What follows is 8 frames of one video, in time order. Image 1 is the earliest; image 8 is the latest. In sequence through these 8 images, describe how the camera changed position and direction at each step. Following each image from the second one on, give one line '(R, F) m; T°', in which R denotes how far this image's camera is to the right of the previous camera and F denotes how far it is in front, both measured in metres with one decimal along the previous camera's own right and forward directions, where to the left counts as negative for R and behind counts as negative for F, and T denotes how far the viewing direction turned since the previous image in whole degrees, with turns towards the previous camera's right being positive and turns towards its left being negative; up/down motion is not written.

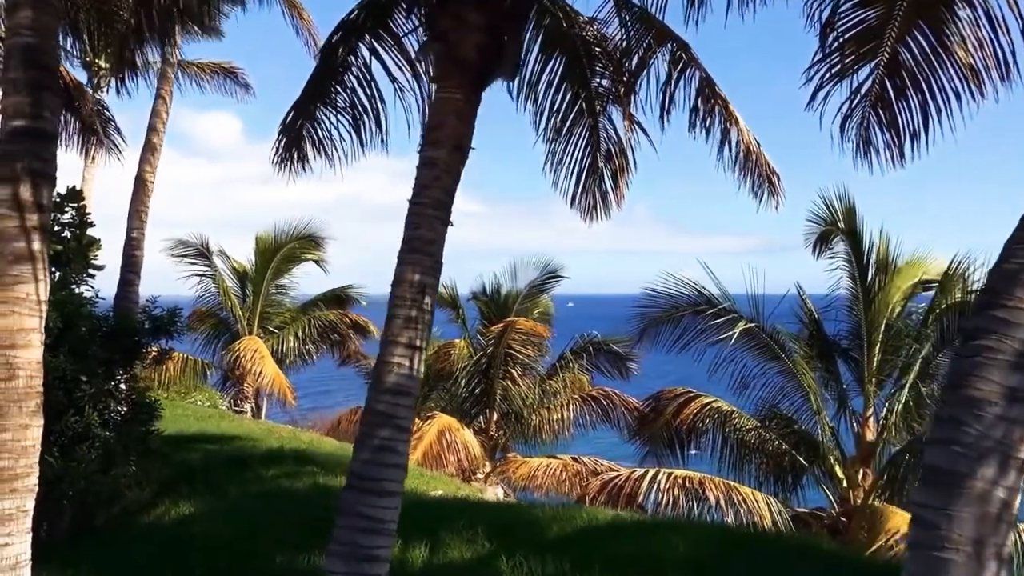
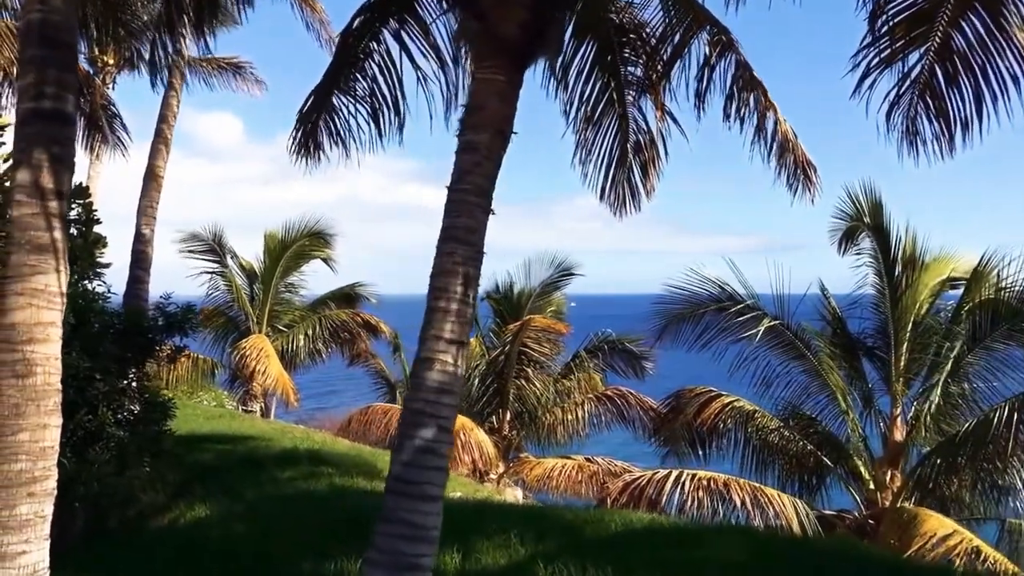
(-0.2, +0.3) m; 0°
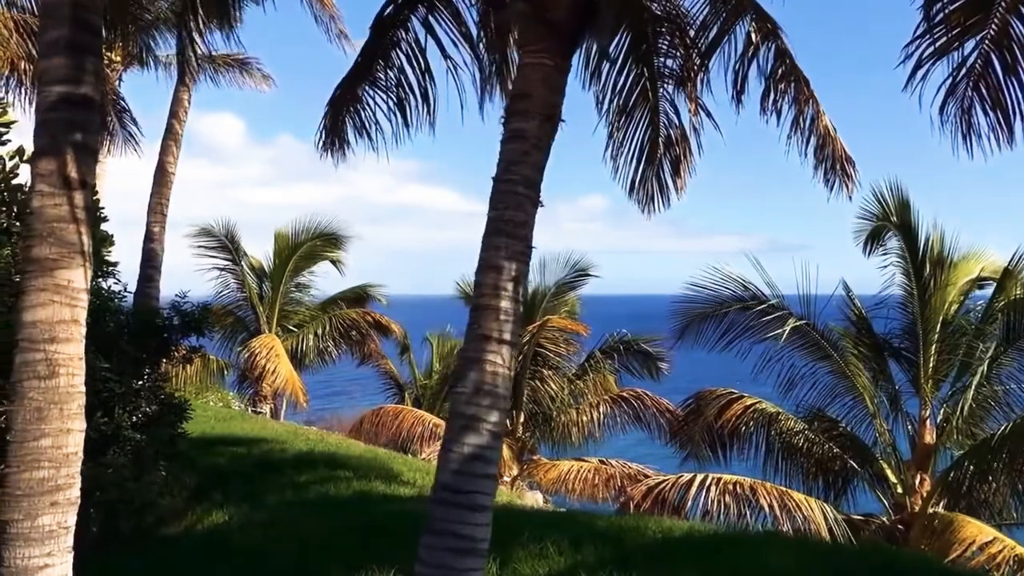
(-0.2, +0.2) m; 0°
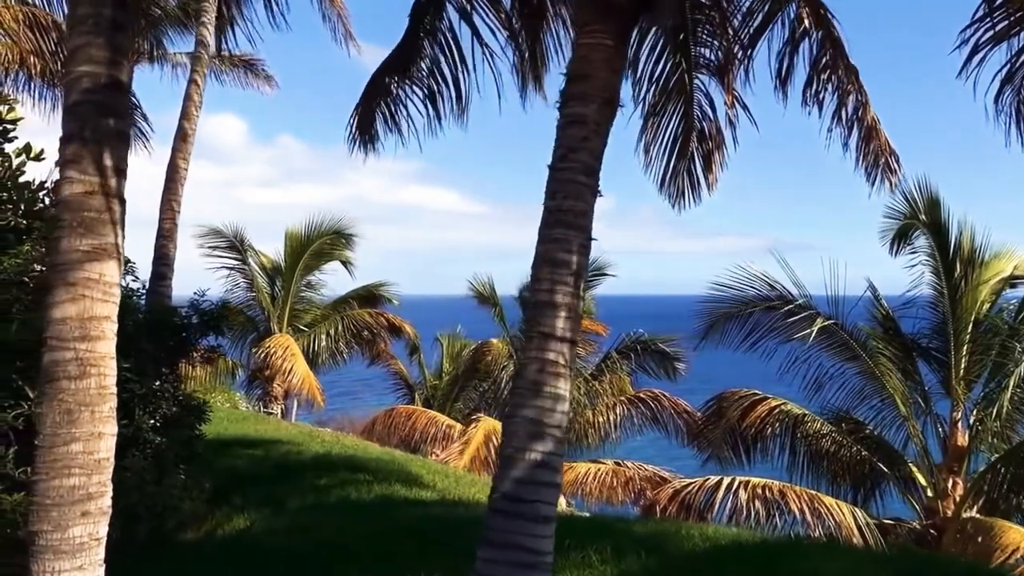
(-0.2, +0.2) m; 0°
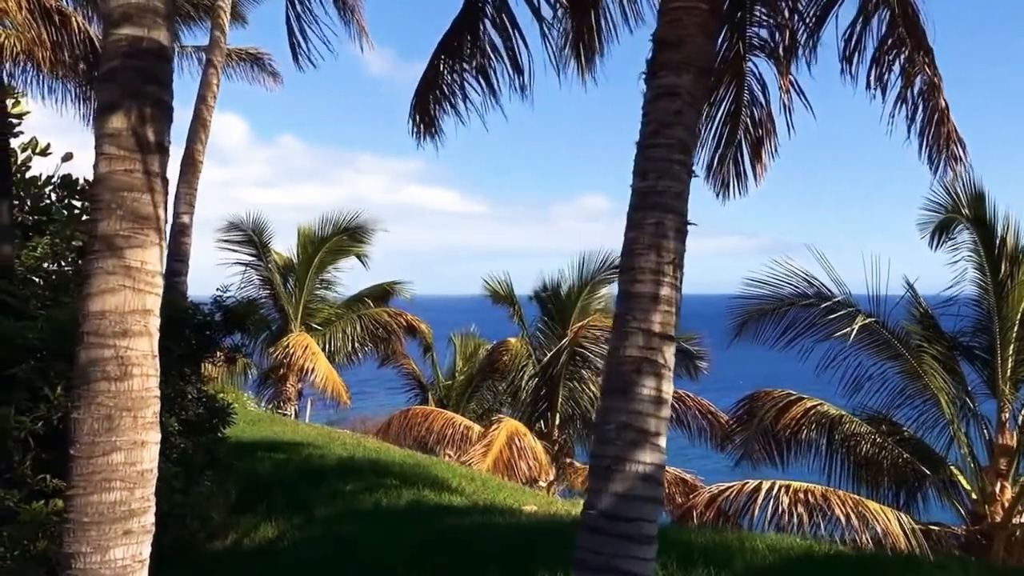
(-0.3, +0.4) m; 0°
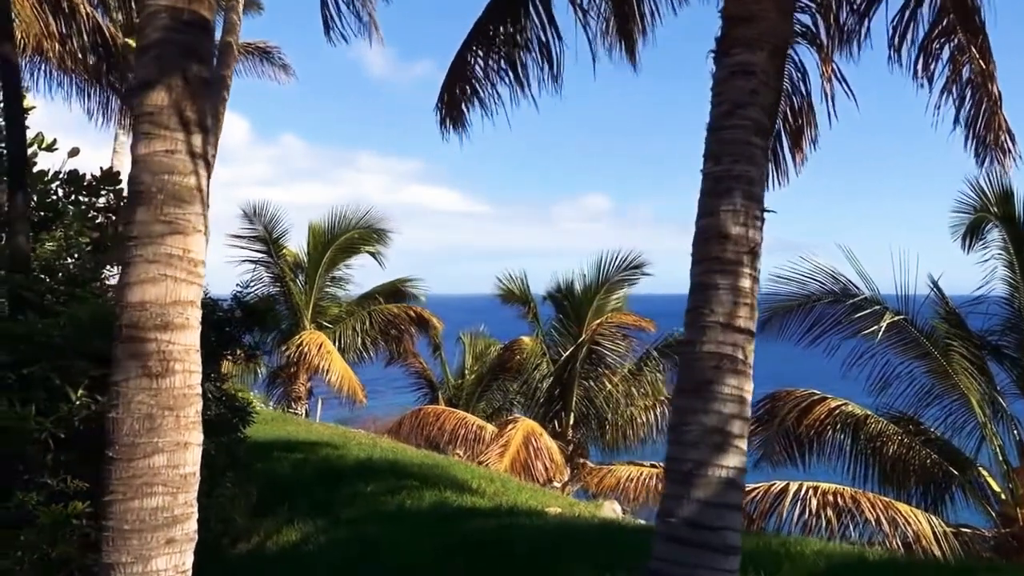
(-0.2, +0.2) m; 0°
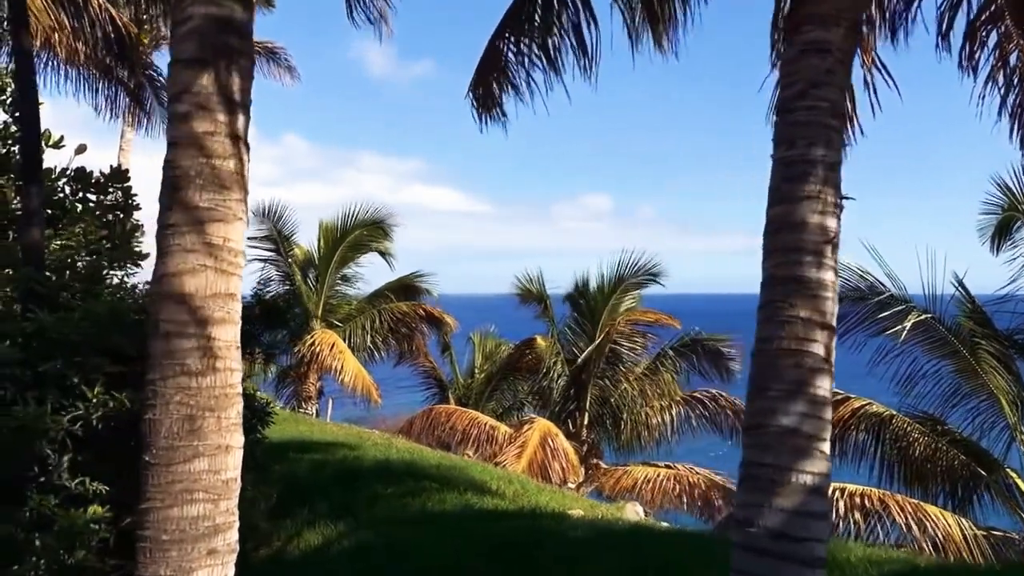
(-0.2, +0.2) m; 0°
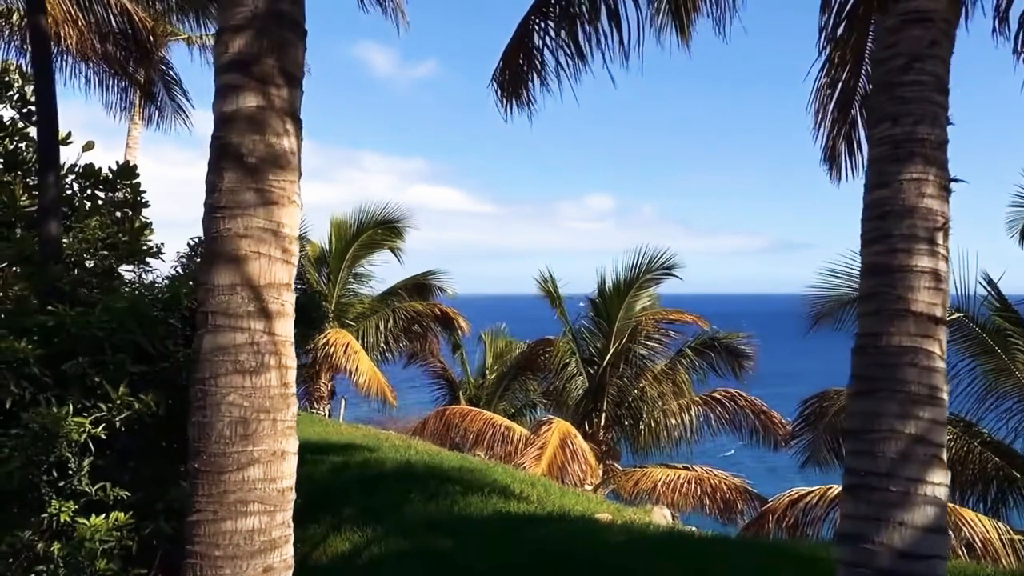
(-0.2, +0.2) m; 0°
